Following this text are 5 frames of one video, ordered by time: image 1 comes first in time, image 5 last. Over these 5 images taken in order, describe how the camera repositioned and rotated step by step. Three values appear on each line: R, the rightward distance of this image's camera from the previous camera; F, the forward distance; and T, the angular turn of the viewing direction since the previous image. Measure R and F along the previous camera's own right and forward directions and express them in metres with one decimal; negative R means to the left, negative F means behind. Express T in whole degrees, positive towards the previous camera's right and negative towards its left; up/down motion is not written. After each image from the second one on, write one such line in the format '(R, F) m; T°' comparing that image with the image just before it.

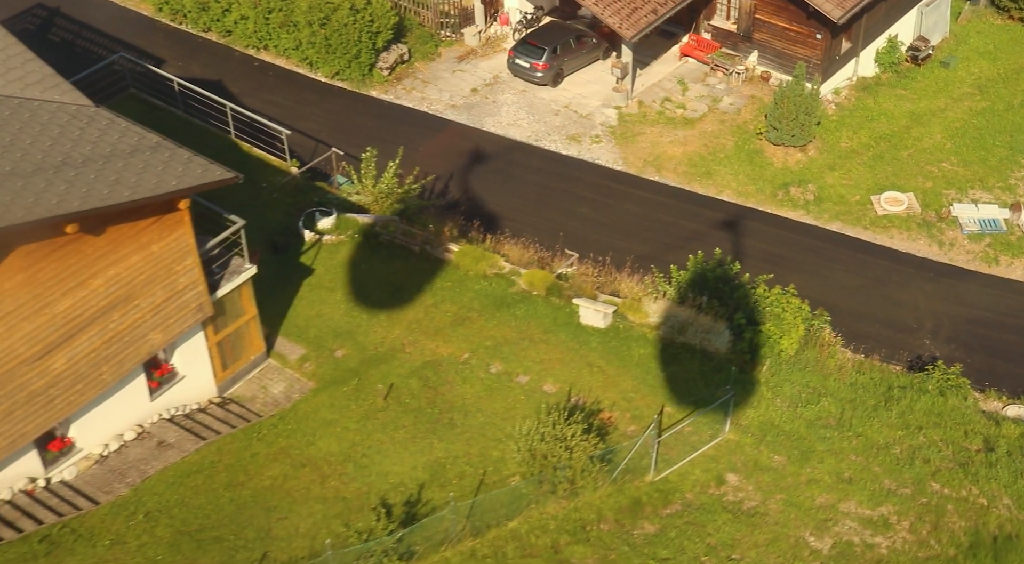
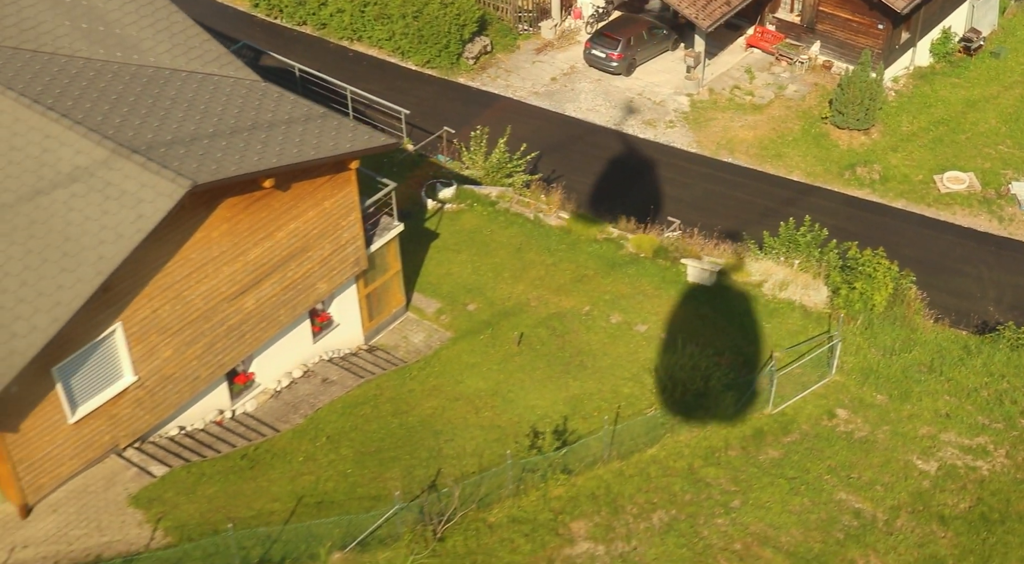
(-2.5, -2.2) m; -1°
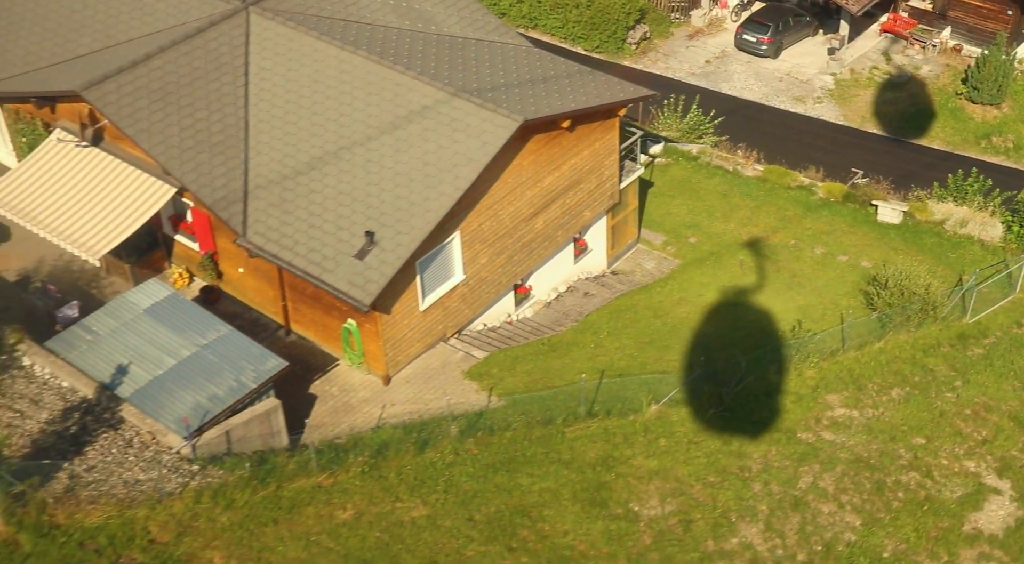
(-4.7, -4.3) m; -3°
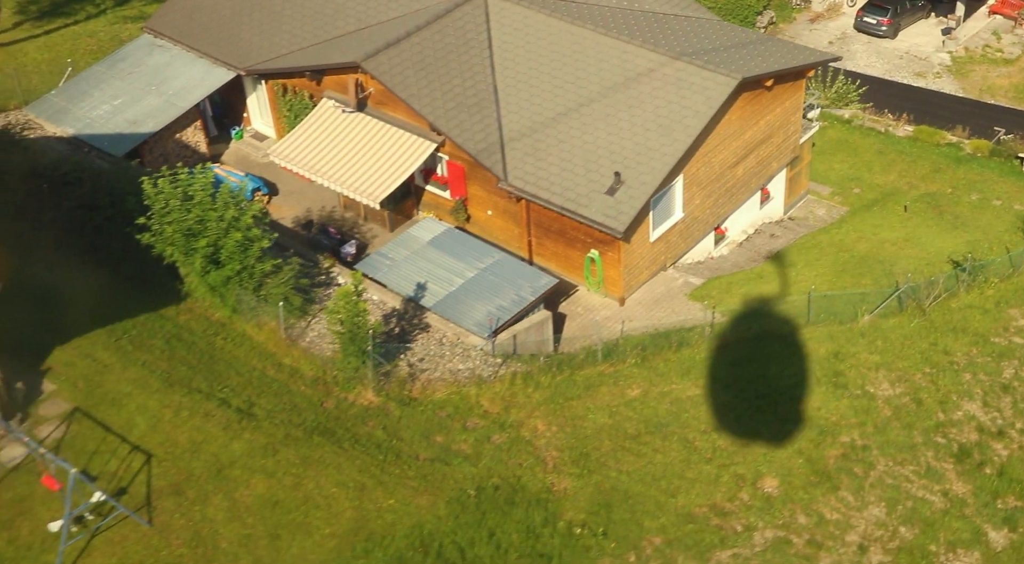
(-4.3, -3.7) m; -3°
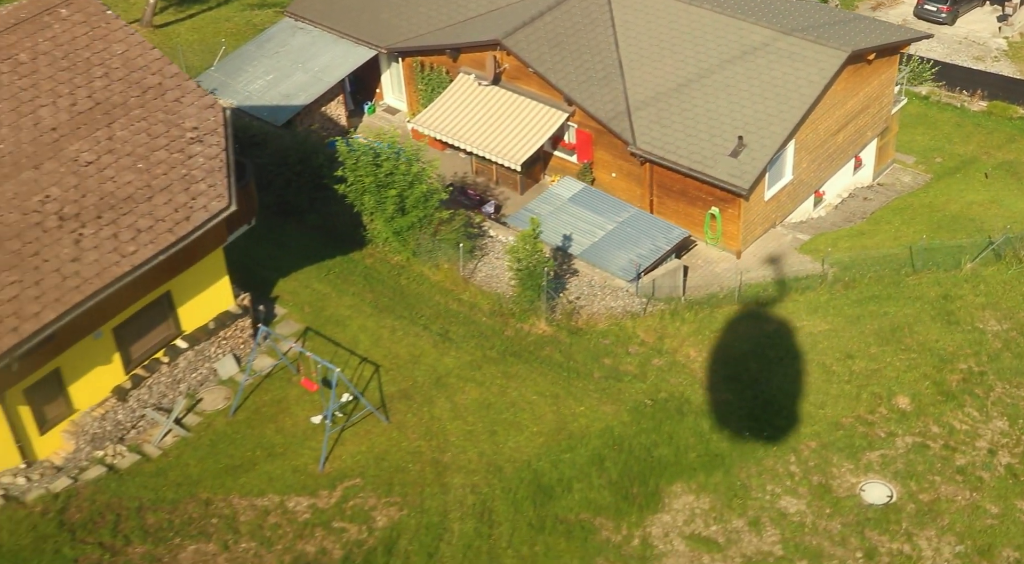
(-3.2, -2.7) m; -1°
